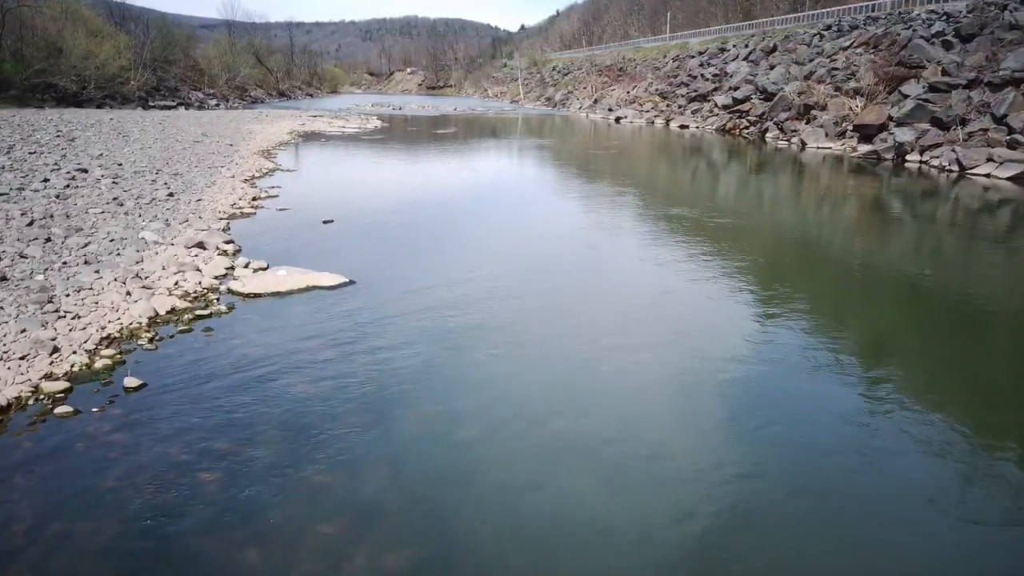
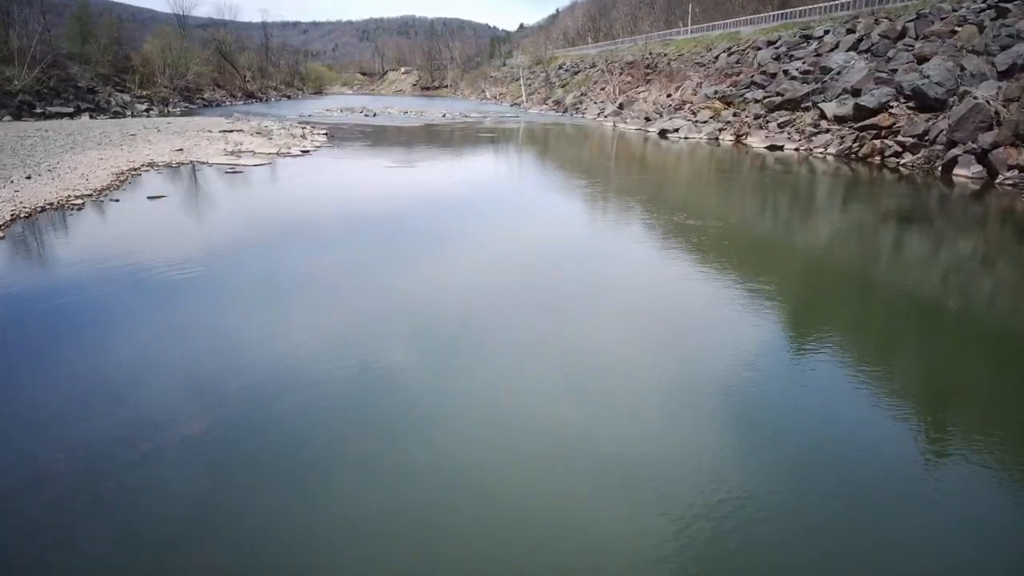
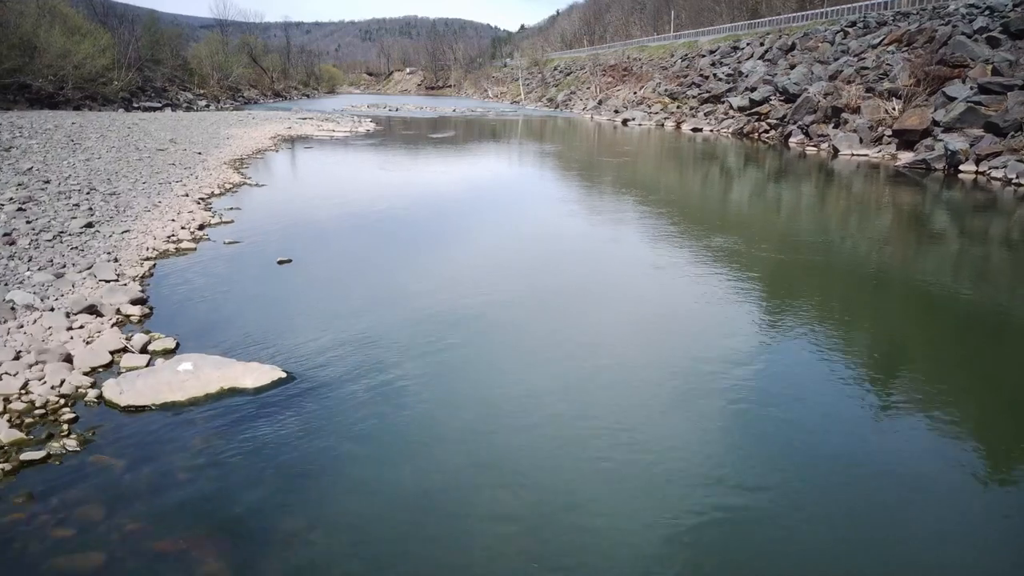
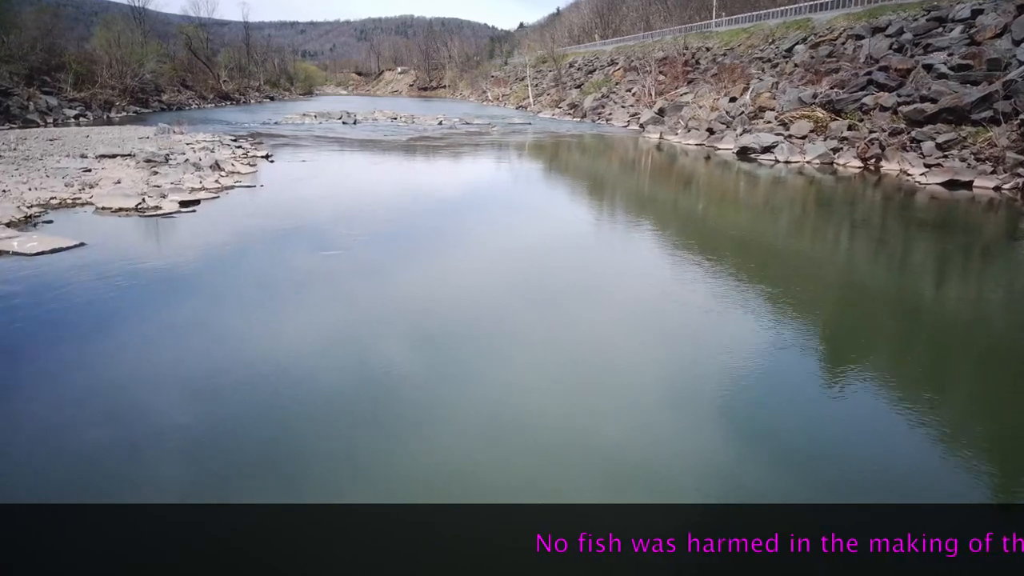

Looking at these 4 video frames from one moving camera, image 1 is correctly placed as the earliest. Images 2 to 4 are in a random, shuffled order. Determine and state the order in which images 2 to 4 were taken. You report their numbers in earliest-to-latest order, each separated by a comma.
3, 2, 4
